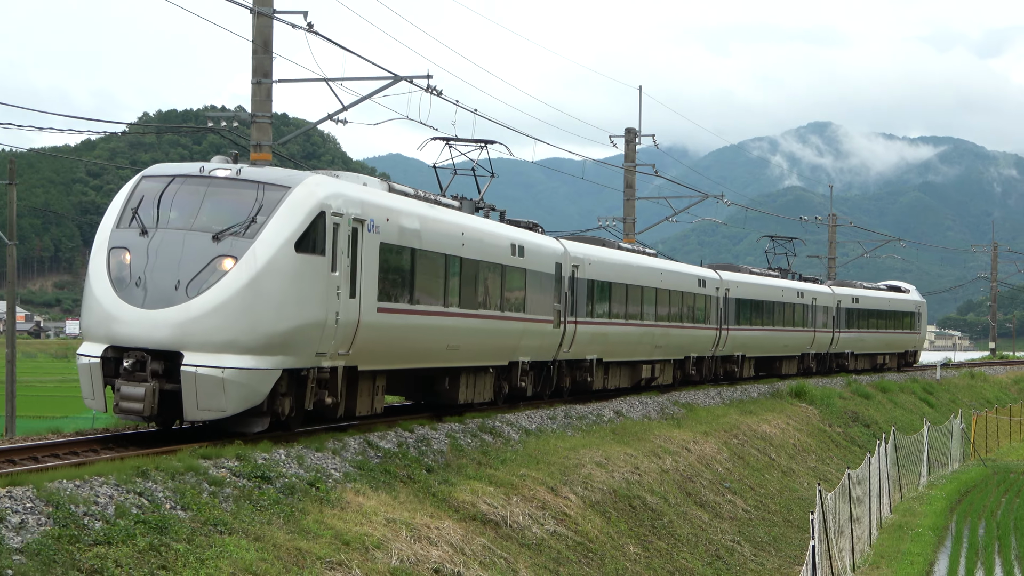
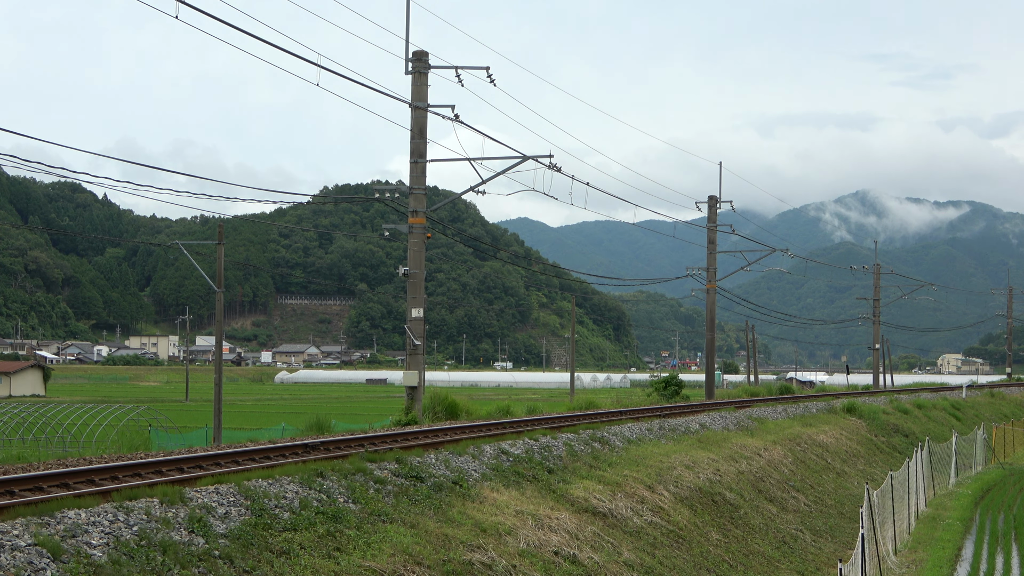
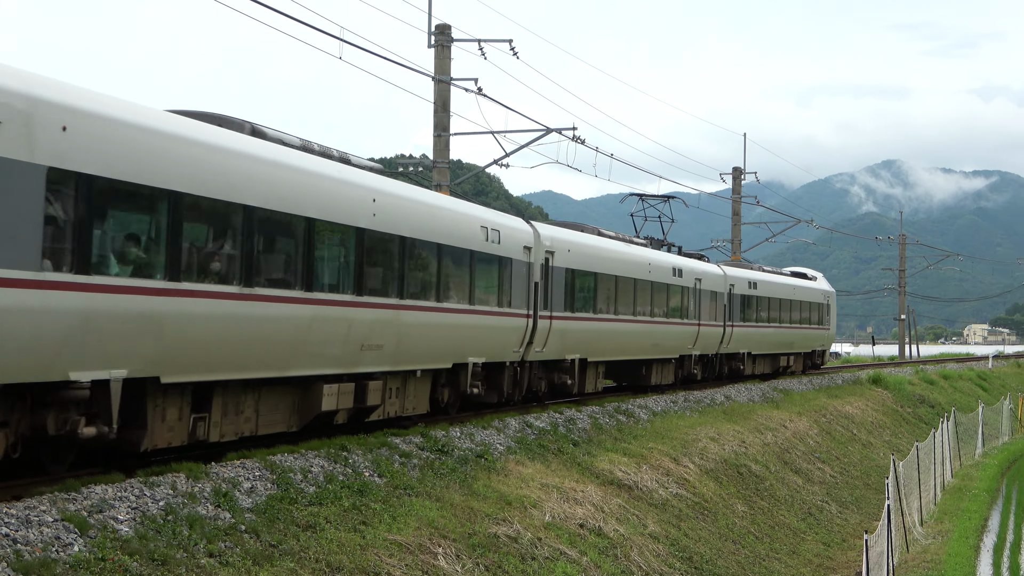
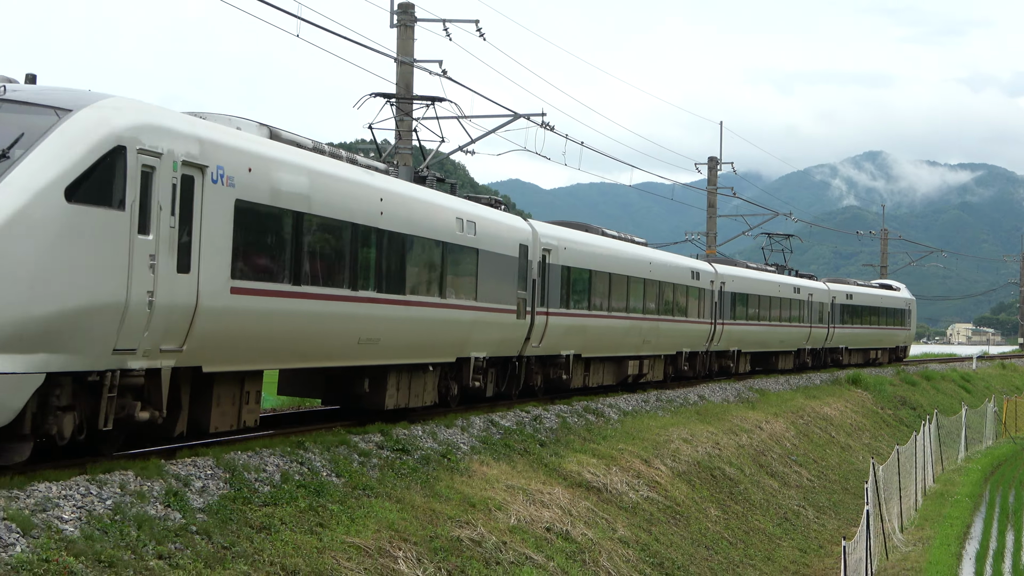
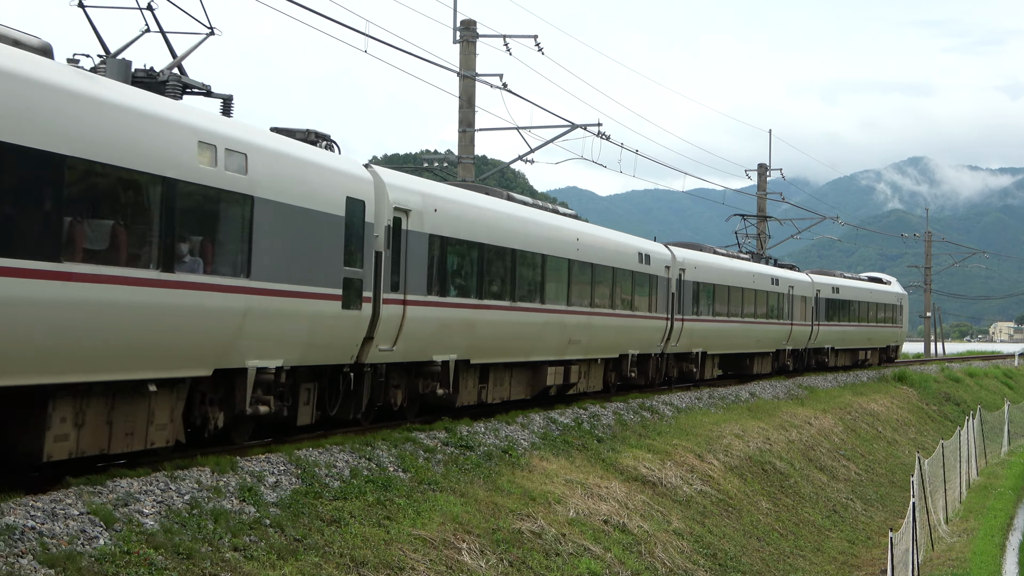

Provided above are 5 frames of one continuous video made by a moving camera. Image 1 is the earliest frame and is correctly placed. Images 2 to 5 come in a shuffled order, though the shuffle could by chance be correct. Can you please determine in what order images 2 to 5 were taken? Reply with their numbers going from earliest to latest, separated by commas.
4, 5, 3, 2
